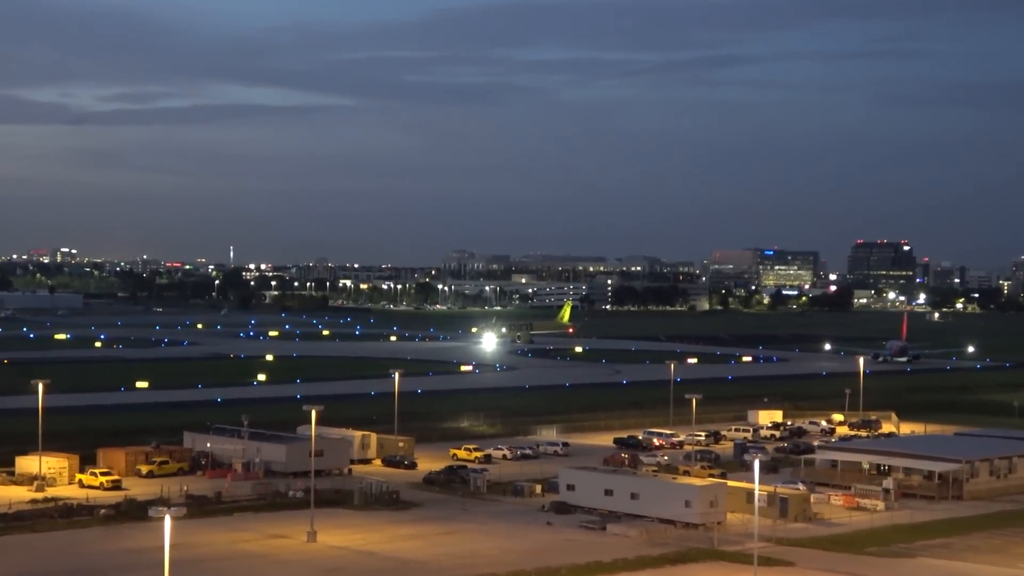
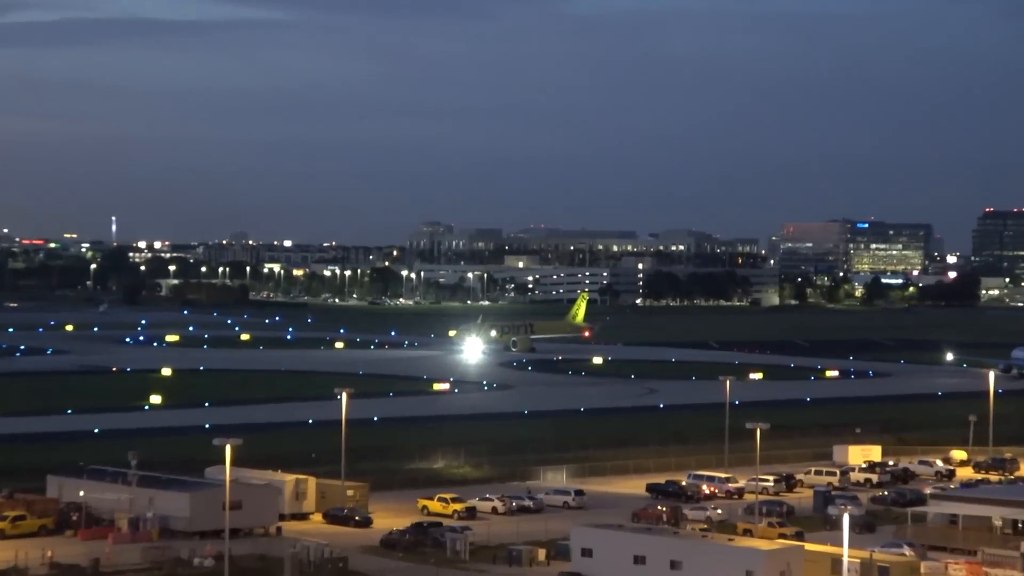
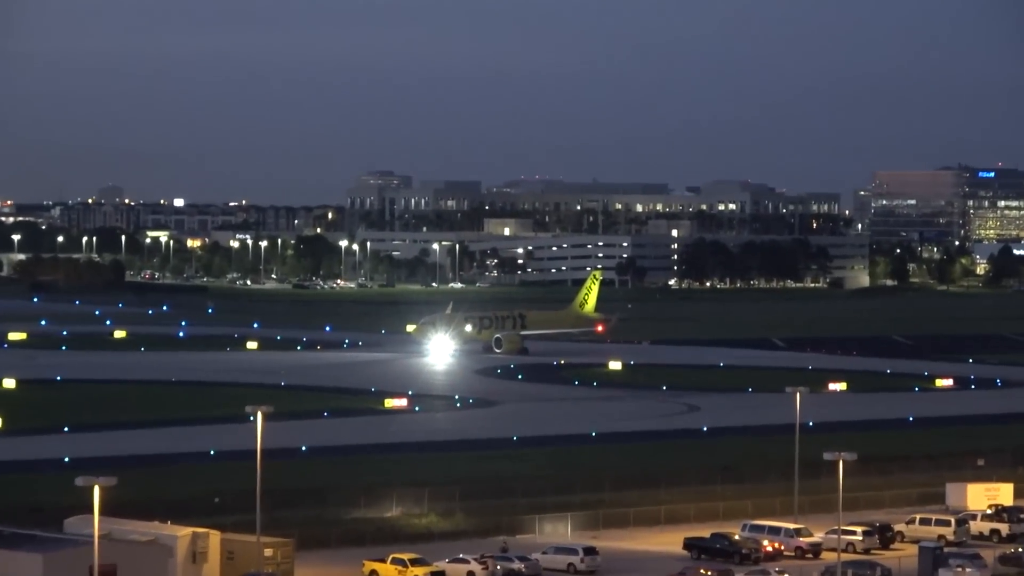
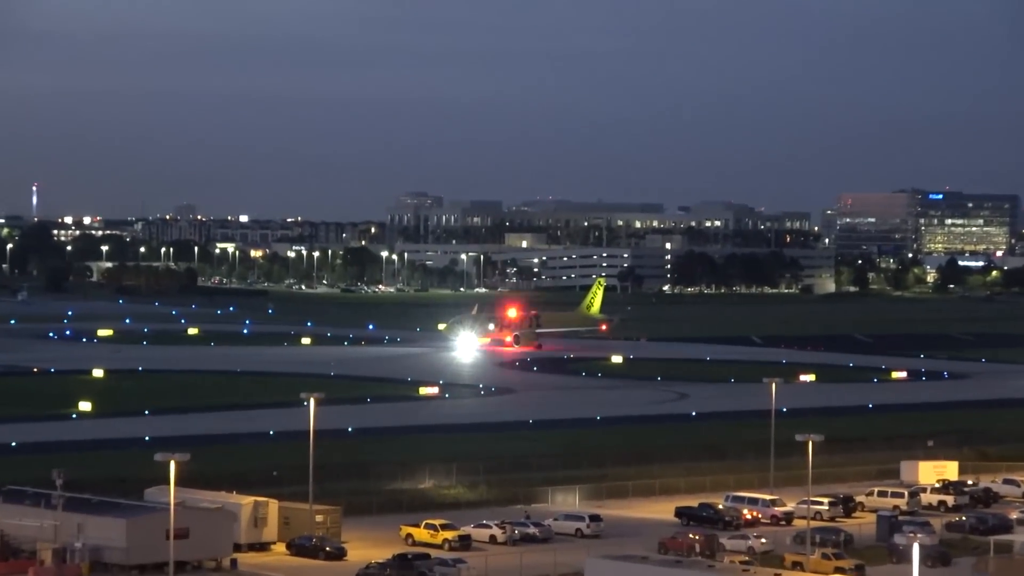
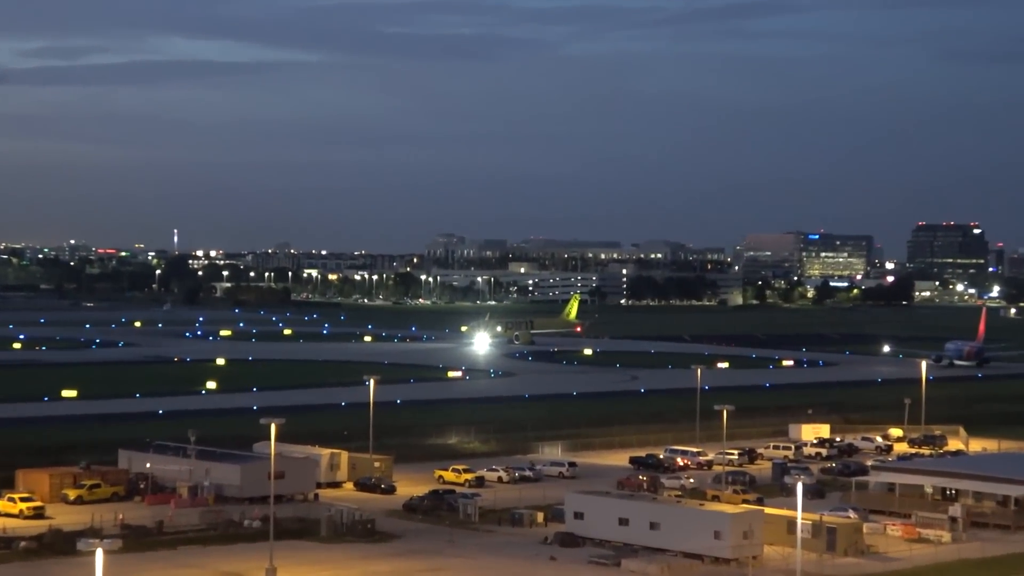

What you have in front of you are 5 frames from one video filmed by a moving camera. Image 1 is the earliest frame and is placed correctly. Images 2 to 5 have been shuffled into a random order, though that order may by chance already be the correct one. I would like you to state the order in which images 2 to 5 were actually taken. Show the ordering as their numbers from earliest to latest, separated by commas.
5, 2, 4, 3
